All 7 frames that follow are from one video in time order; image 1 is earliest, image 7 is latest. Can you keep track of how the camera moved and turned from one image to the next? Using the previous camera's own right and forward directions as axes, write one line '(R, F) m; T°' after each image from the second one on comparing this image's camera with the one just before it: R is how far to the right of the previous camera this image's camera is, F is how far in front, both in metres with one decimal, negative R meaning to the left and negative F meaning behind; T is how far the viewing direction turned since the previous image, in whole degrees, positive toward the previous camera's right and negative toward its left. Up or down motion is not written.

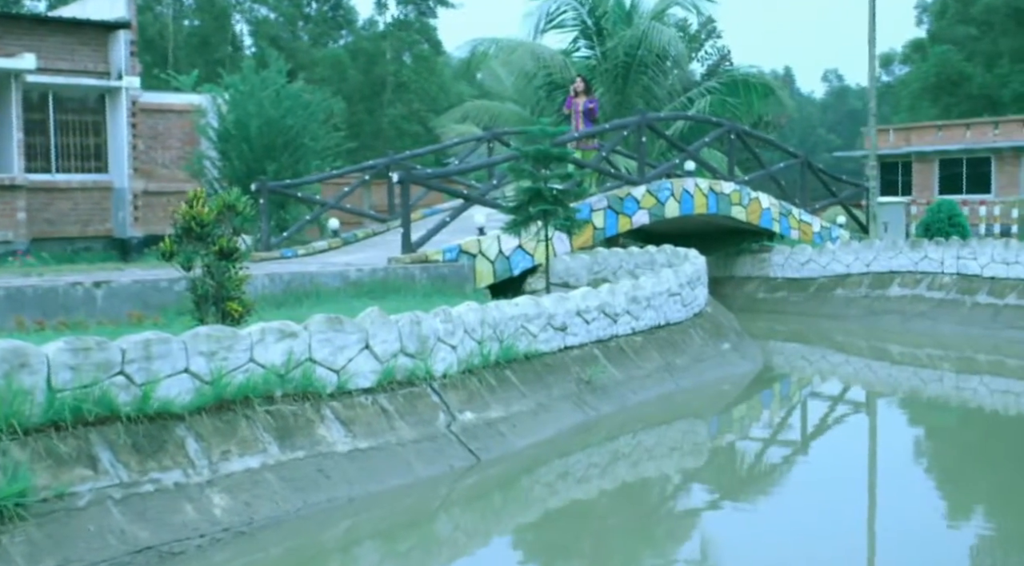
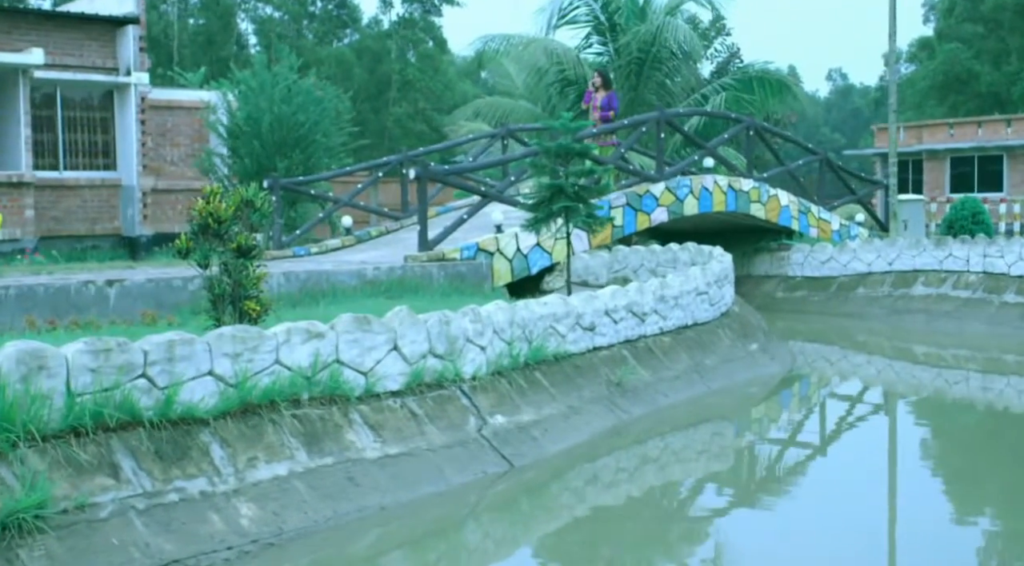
(-0.2, +0.3) m; 0°
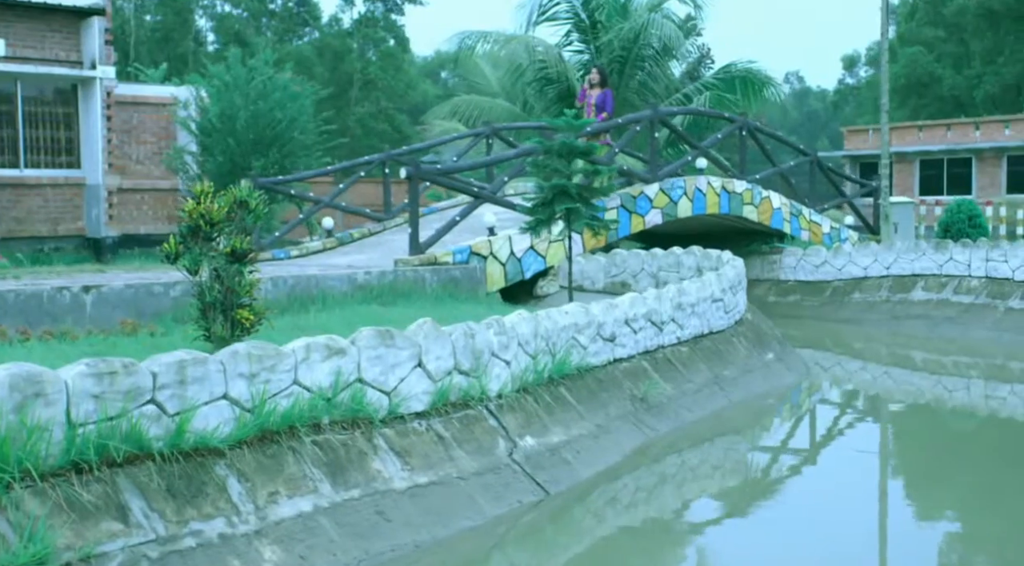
(-0.4, +0.6) m; +2°
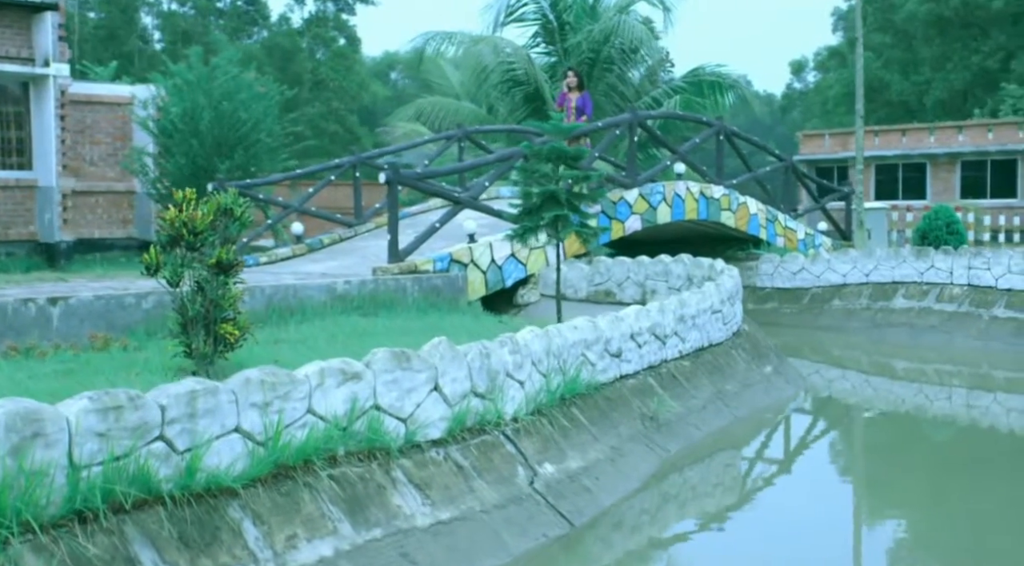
(-0.4, +0.4) m; +3°
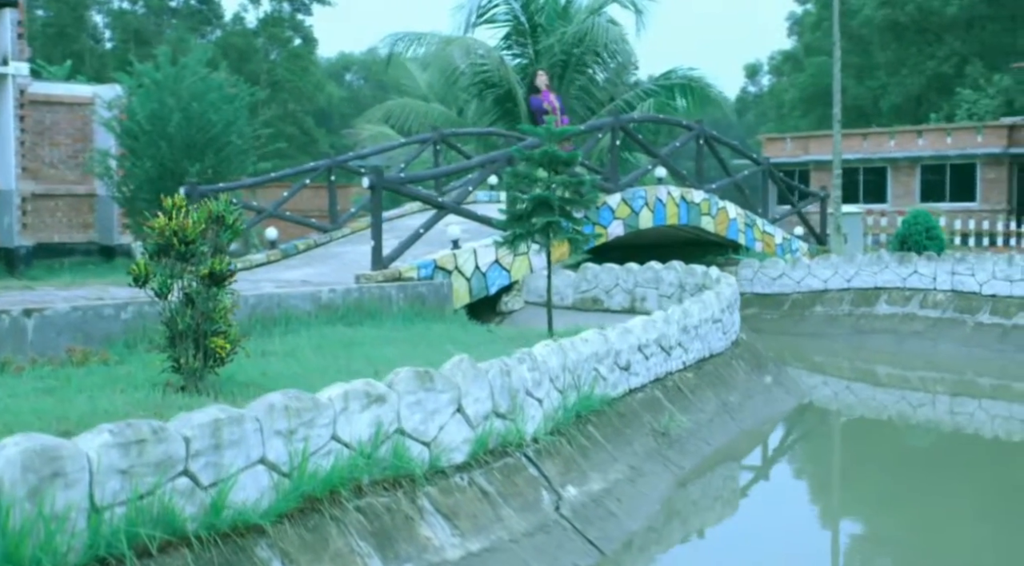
(-0.3, +0.3) m; +2°
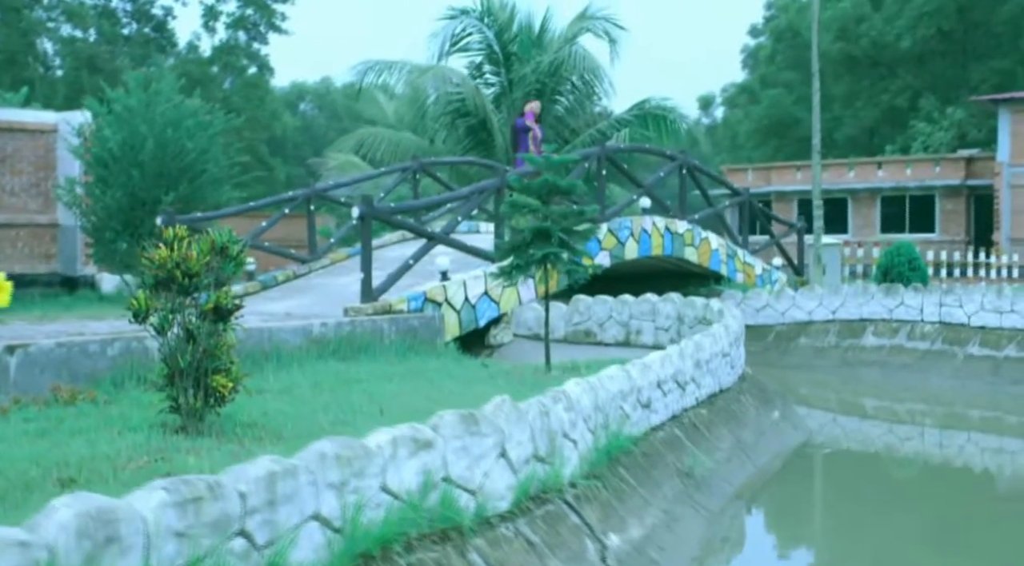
(-0.4, +0.3) m; +2°
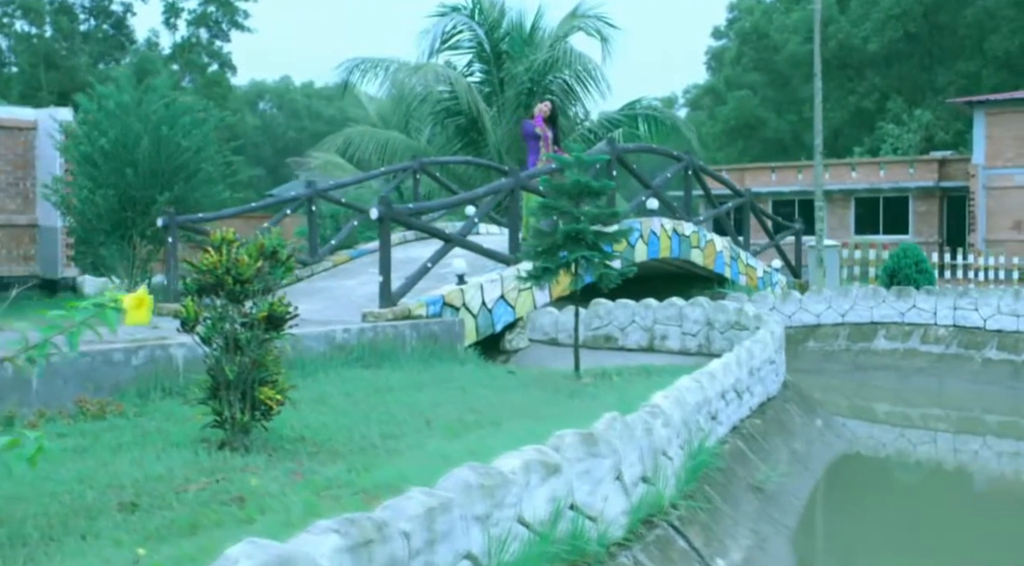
(-0.6, +0.4) m; +2°
